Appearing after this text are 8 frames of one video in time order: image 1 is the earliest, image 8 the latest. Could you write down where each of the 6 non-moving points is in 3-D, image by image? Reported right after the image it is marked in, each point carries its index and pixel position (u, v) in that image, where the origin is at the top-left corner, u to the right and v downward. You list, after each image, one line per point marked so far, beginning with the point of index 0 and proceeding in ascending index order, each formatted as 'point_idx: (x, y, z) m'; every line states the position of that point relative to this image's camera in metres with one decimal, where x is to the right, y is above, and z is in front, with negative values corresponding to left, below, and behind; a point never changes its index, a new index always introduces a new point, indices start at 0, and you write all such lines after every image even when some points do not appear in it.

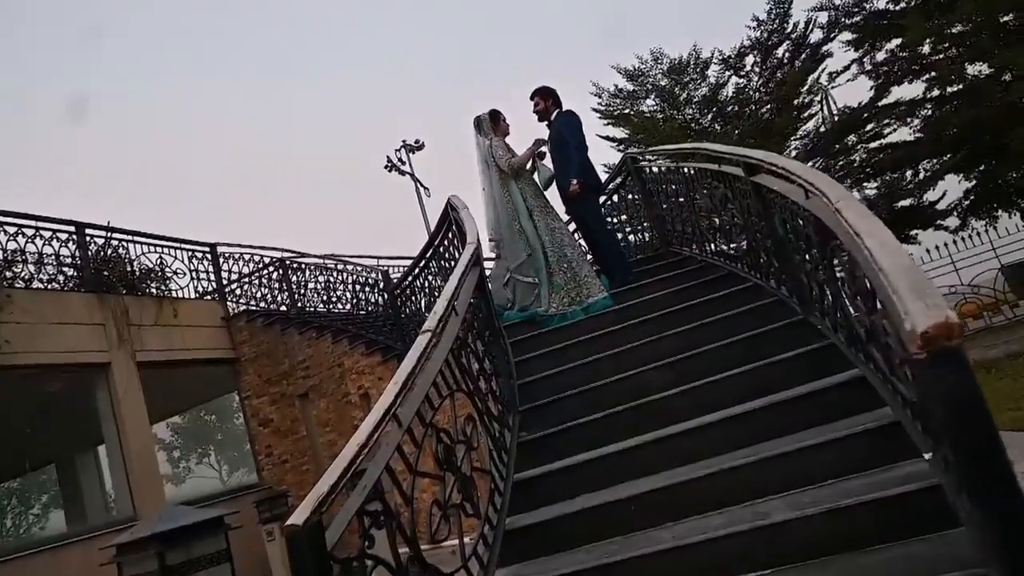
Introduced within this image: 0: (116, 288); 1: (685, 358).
0: (-4.5, 0.0, +8.8) m
1: (+0.9, -0.4, +4.0) m
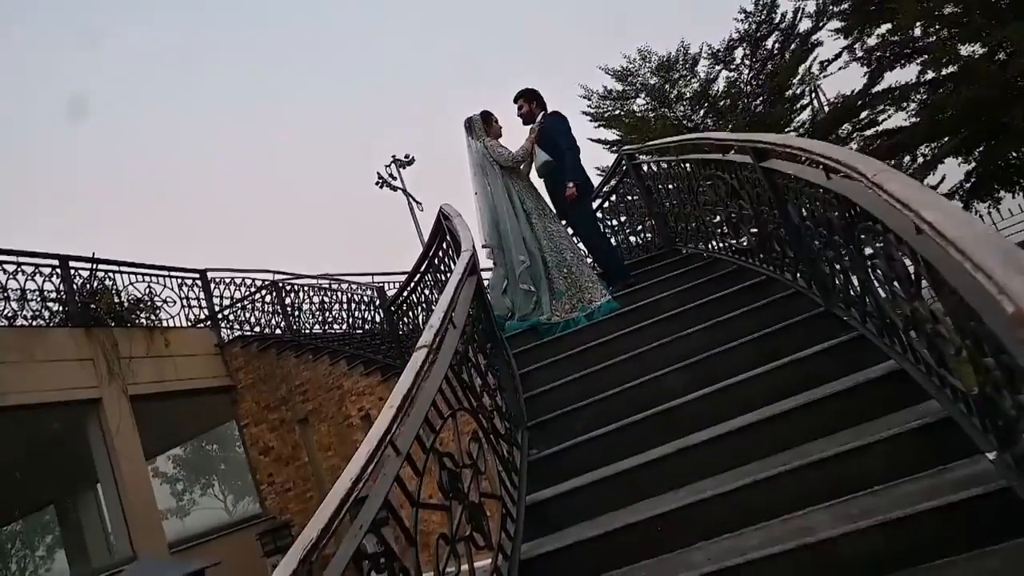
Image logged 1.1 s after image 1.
0: (-4.5, -0.4, +8.5) m
1: (+0.9, -0.3, +3.7) m
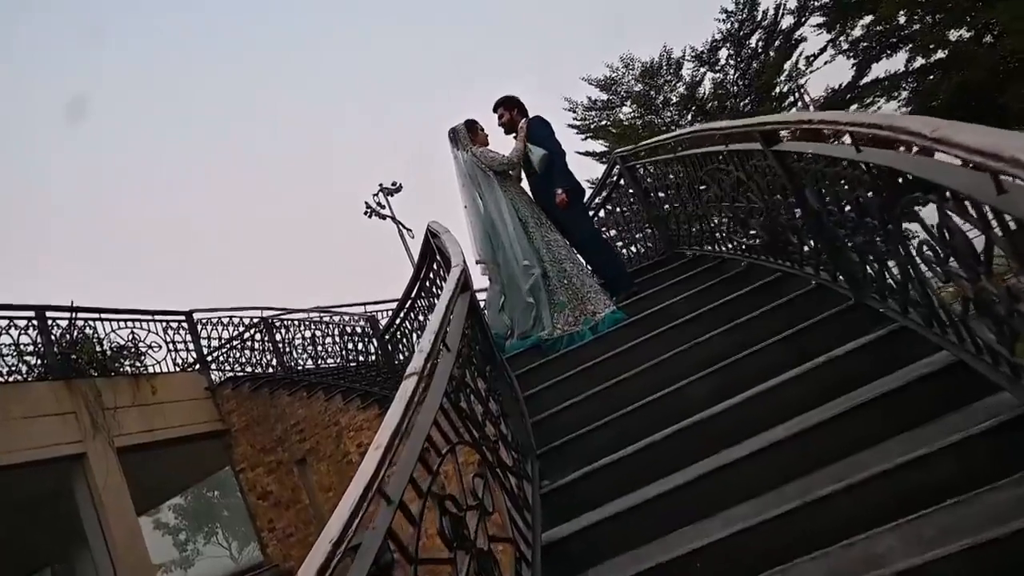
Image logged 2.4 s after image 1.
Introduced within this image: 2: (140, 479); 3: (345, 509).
0: (-4.5, -0.9, +8.2) m
1: (+0.9, -0.3, +3.4) m
2: (-4.6, -2.3, +9.4) m
3: (-0.4, -0.6, +1.9) m
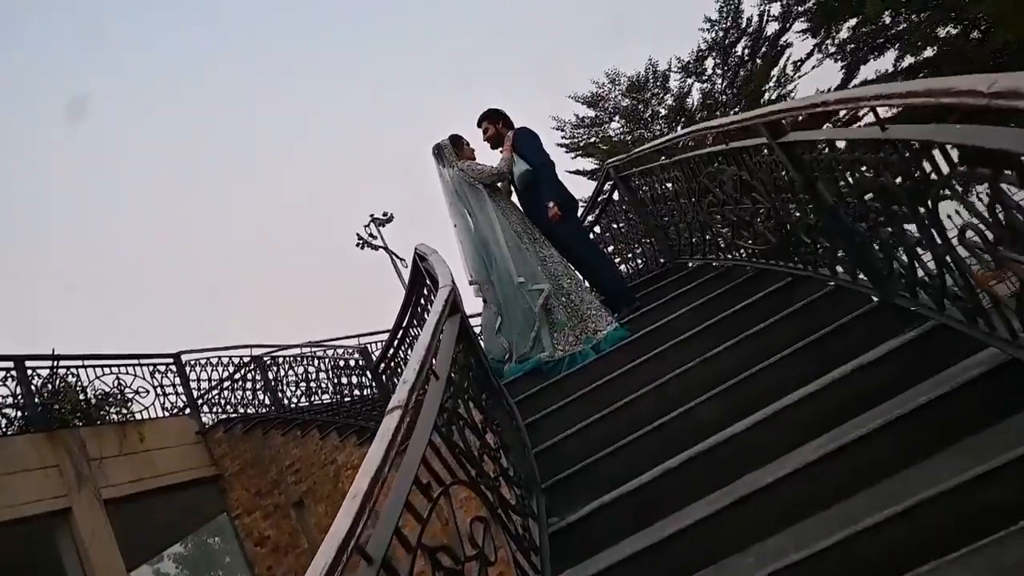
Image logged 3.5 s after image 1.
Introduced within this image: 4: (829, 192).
0: (-4.5, -1.4, +7.8) m
1: (+0.9, -0.4, +3.1) m
2: (-4.5, -2.9, +9.0) m
3: (-0.4, -0.6, +1.6) m
4: (+1.2, +0.4, +3.0) m
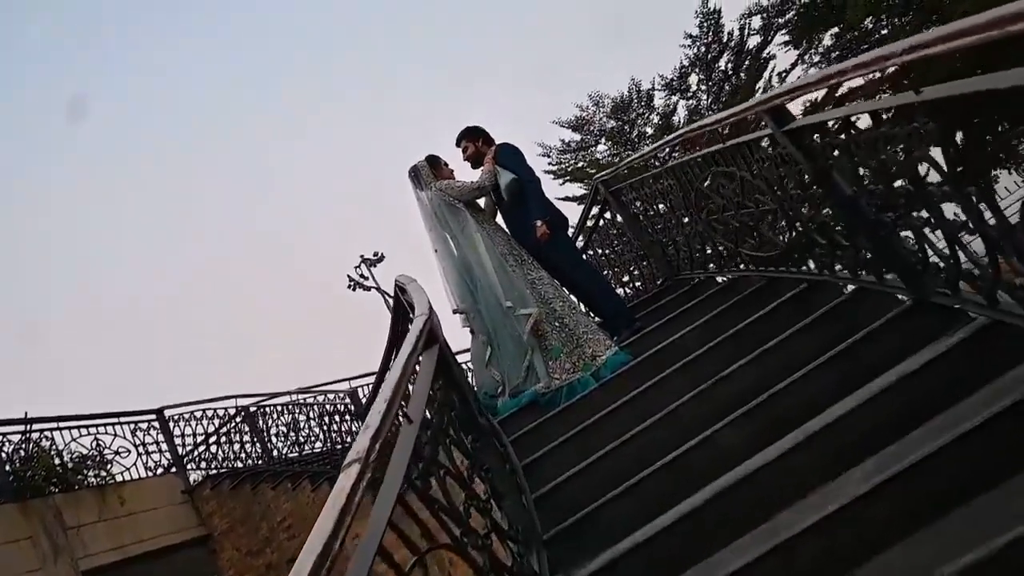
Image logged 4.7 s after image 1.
0: (-4.5, -1.9, +7.4) m
1: (+0.9, -0.4, +2.7) m
2: (-4.4, -3.5, +8.5) m
3: (-0.4, -0.6, +1.2) m
4: (+1.2, +0.4, +2.7) m
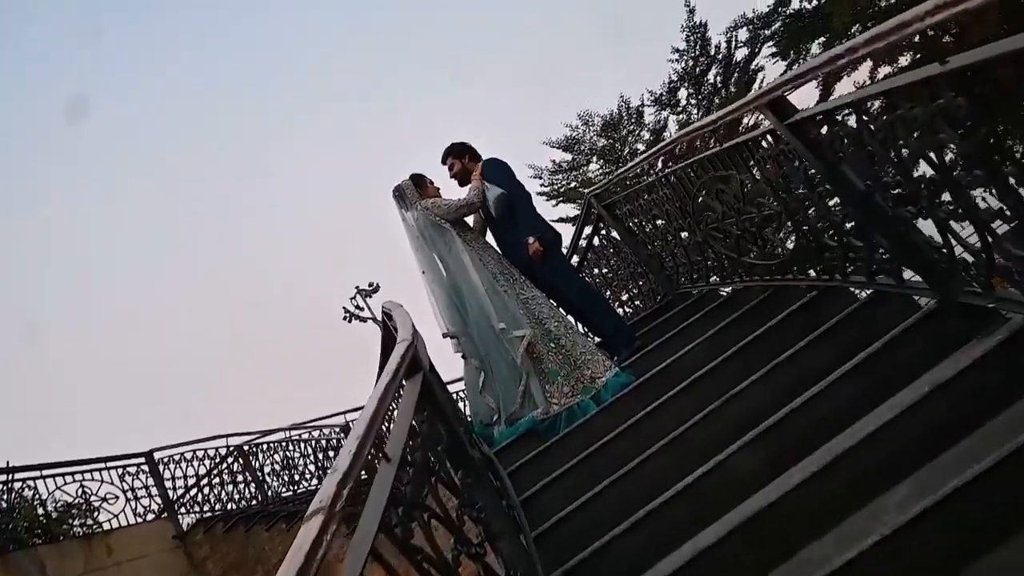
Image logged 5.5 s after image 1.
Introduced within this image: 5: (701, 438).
0: (-4.5, -2.3, +7.0) m
1: (+0.9, -0.4, +2.4) m
2: (-4.3, -3.9, +8.1) m
3: (-0.4, -0.7, +1.0) m
4: (+1.1, +0.4, +2.4) m
5: (+0.7, -0.5, +2.8) m
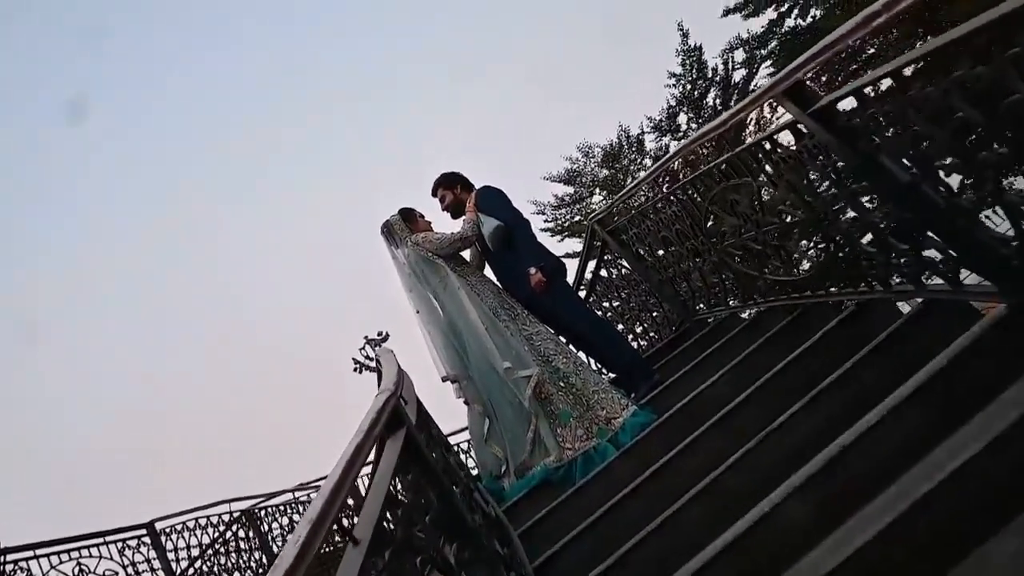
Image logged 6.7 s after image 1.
0: (-4.2, -2.9, +6.6) m
1: (+0.9, -0.4, +2.0) m
2: (-3.9, -4.5, +7.6) m
3: (-0.4, -0.7, +0.6) m
4: (+1.1, +0.3, +2.1) m
5: (+0.7, -0.6, +2.4) m
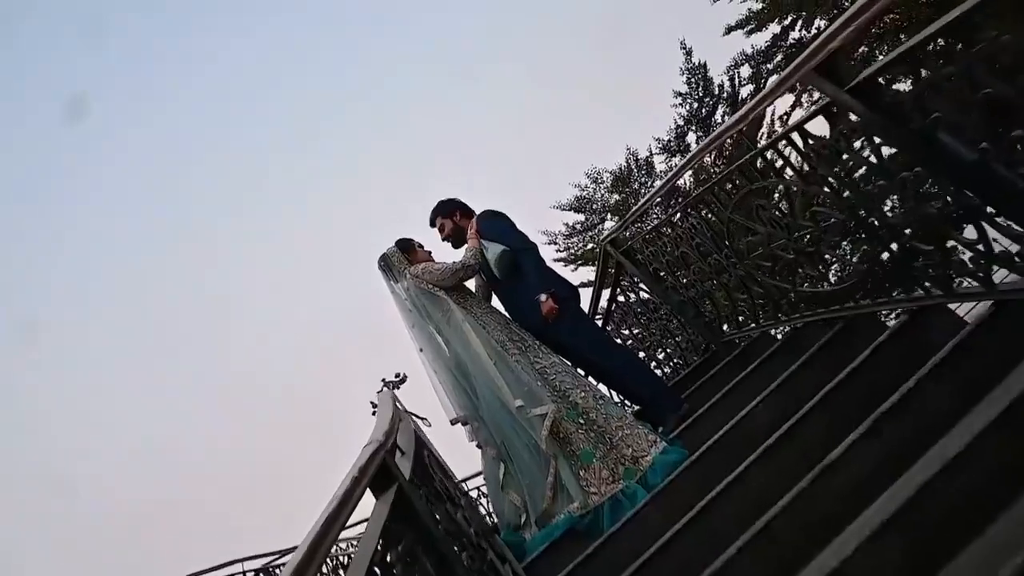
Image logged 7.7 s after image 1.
0: (-4.0, -3.4, +6.2) m
1: (+0.9, -0.5, +1.7) m
2: (-3.6, -5.1, +7.2) m
3: (-0.4, -0.7, +0.2) m
4: (+1.0, +0.3, +1.8) m
5: (+0.7, -0.6, +2.0) m
